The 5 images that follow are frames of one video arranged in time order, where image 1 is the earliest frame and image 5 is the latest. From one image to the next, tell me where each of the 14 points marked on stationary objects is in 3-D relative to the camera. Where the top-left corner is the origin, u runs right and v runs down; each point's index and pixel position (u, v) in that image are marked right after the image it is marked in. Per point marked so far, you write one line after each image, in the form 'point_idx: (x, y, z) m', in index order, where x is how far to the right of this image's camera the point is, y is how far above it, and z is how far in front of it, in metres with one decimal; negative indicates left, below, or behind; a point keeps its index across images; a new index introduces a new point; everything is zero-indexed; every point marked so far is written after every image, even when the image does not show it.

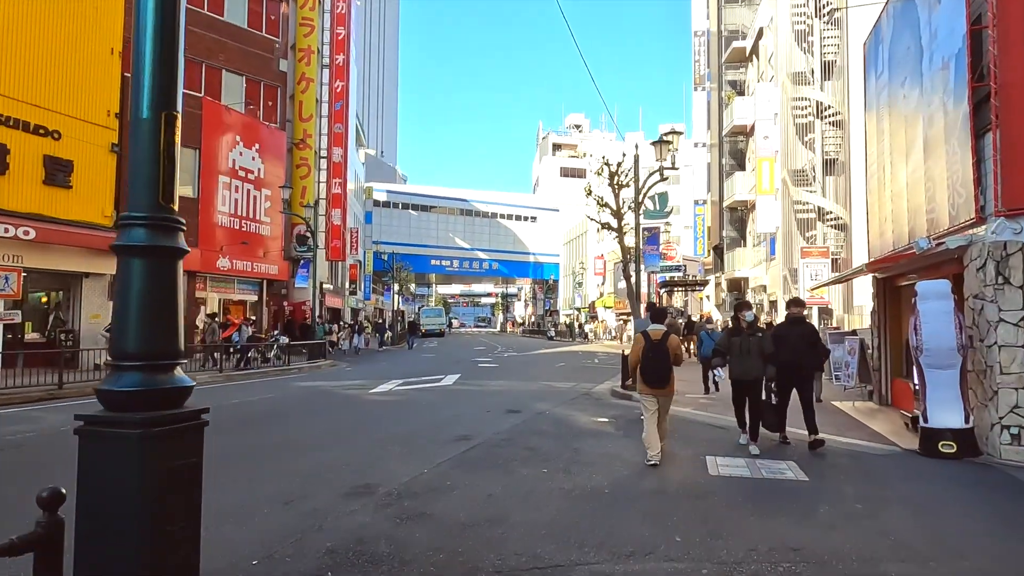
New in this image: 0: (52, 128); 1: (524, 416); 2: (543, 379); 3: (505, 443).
0: (-13.4, +4.7, +19.4) m
1: (+0.2, -2.1, +10.9) m
2: (+0.8, -2.5, +18.4) m
3: (-0.1, -2.0, +8.3) m
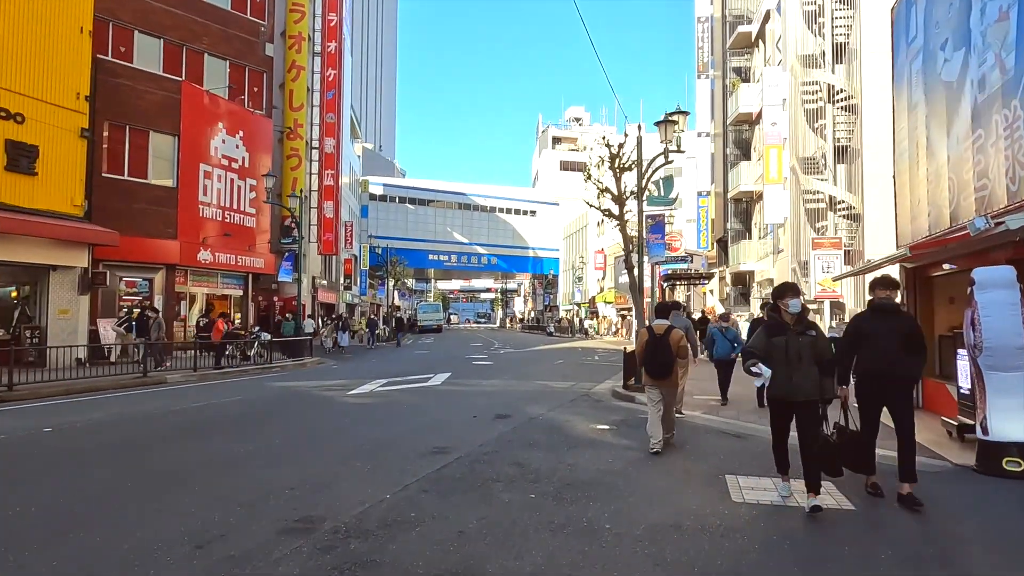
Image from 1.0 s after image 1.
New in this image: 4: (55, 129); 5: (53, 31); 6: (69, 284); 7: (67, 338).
0: (-13.6, +4.9, +18.1) m
1: (0.0, -2.0, +9.7) m
2: (+0.7, -2.3, +17.2) m
3: (-0.3, -1.8, +7.1) m
4: (-13.3, +4.6, +19.3) m
5: (-13.4, +7.5, +19.3) m
6: (-13.1, +0.1, +19.7) m
7: (-13.2, -1.5, +19.6) m
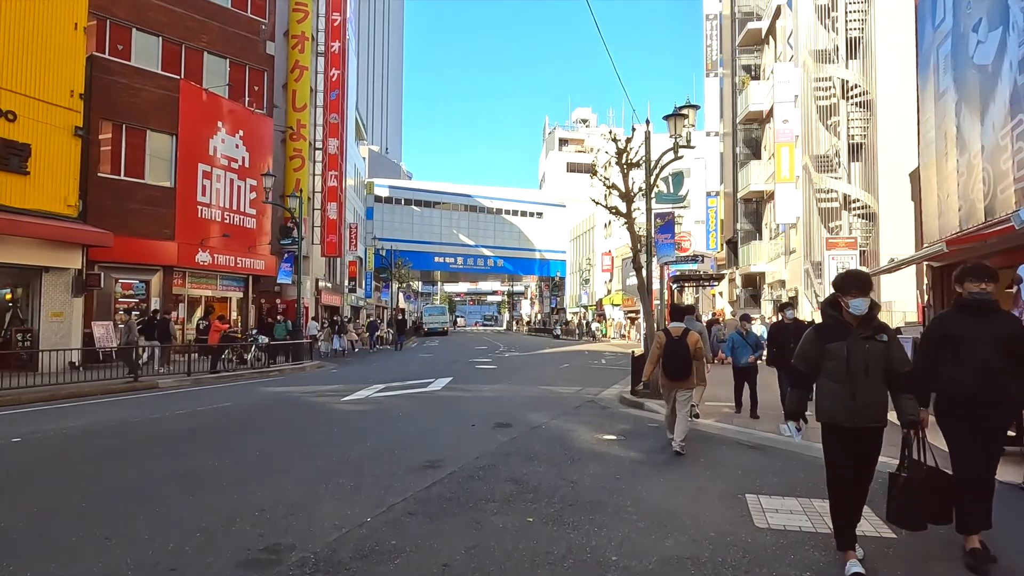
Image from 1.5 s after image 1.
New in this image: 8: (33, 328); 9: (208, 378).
0: (-13.5, +4.8, +17.7) m
1: (0.0, -2.0, +9.1) m
2: (+0.8, -2.4, +16.6) m
3: (-0.3, -1.8, +6.5) m
4: (-13.2, +4.6, +18.8) m
5: (-13.3, +7.4, +18.9) m
6: (-13.0, +0.1, +19.2) m
7: (-13.1, -1.5, +19.1) m
8: (-13.5, -1.1, +18.6) m
9: (-8.1, -2.4, +17.8) m
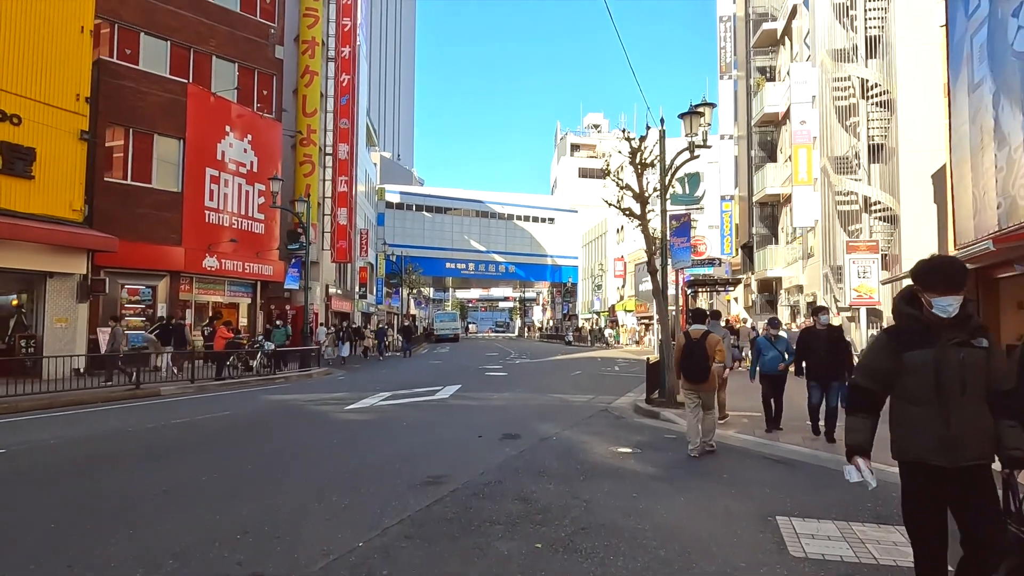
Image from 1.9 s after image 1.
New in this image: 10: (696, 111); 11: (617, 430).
0: (-13.2, +4.7, +17.5) m
1: (+0.2, -2.0, +8.6) m
2: (+1.0, -2.5, +16.1) m
3: (-0.2, -1.8, +6.0) m
4: (-12.9, +4.4, +18.7) m
5: (-13.0, +7.3, +18.7) m
6: (-12.7, -0.1, +19.0) m
7: (-12.8, -1.7, +18.9) m
8: (-13.2, -1.3, +18.4) m
9: (-7.9, -2.5, +17.4) m
10: (+3.9, +3.8, +14.1) m
11: (+1.6, -2.1, +9.8) m
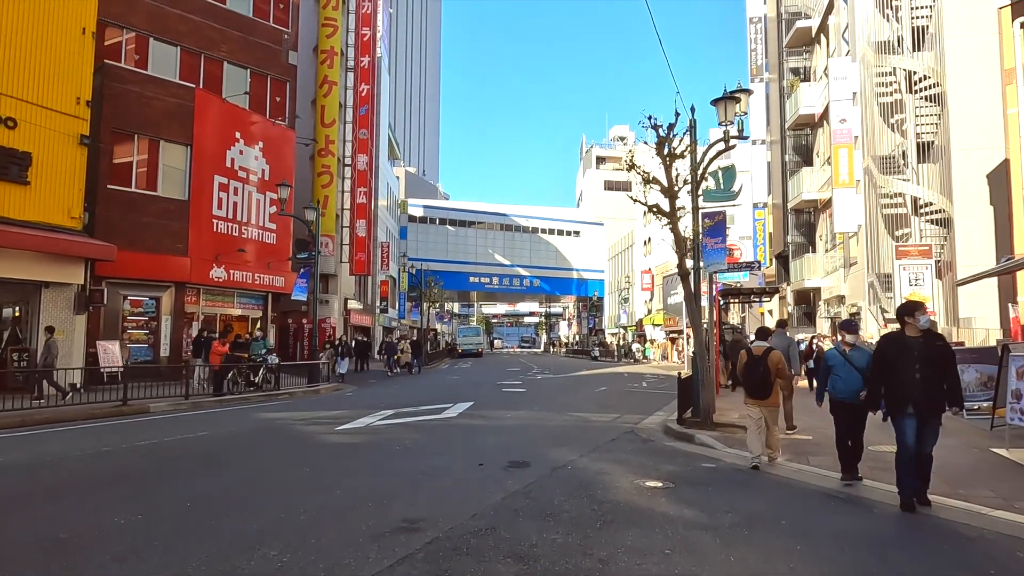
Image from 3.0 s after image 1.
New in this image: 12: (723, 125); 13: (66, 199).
0: (-12.8, +4.4, +16.8) m
1: (+0.2, -2.0, +7.2) m
2: (+1.4, -2.7, +14.6) m
3: (-0.3, -1.8, +4.6) m
4: (-12.4, +4.1, +17.9) m
5: (-12.5, +7.0, +18.1) m
6: (-12.2, -0.4, +18.1) m
7: (-12.3, -2.0, +18.0) m
8: (-12.7, -1.6, +17.5) m
9: (-7.4, -2.8, +16.3) m
10: (+4.2, +3.6, +12.7) m
11: (+1.7, -2.1, +8.3) m
12: (+4.1, +3.1, +12.8) m
13: (-12.2, +2.5, +18.3) m
